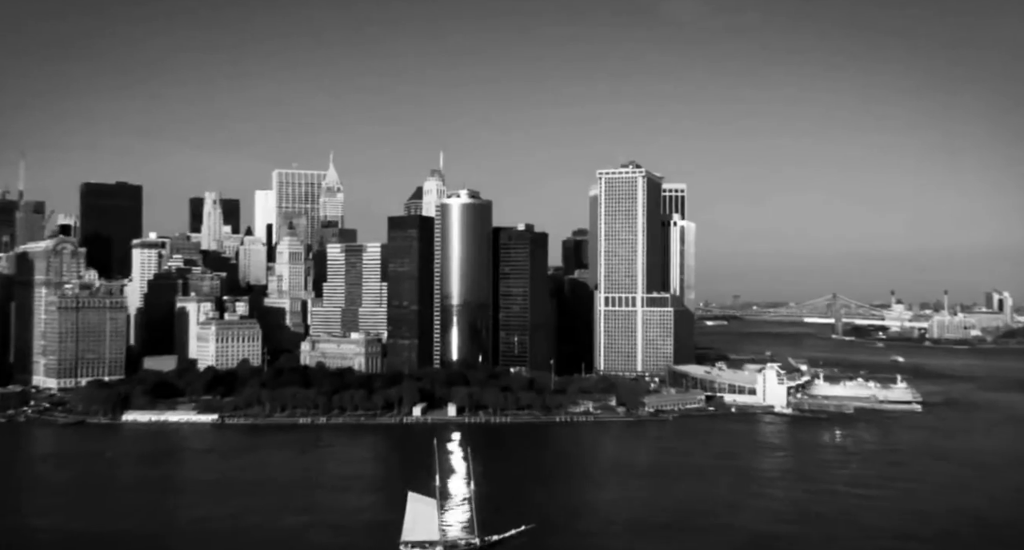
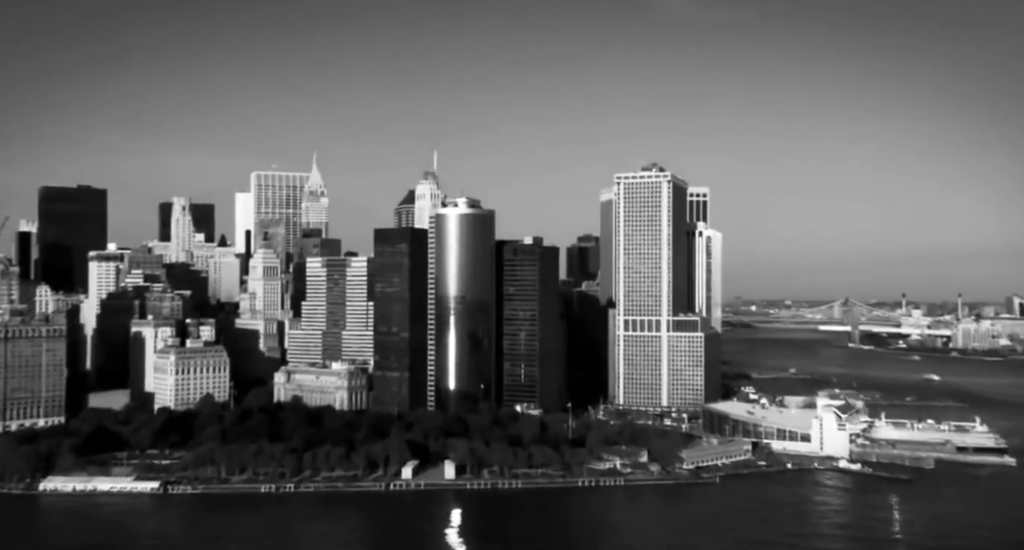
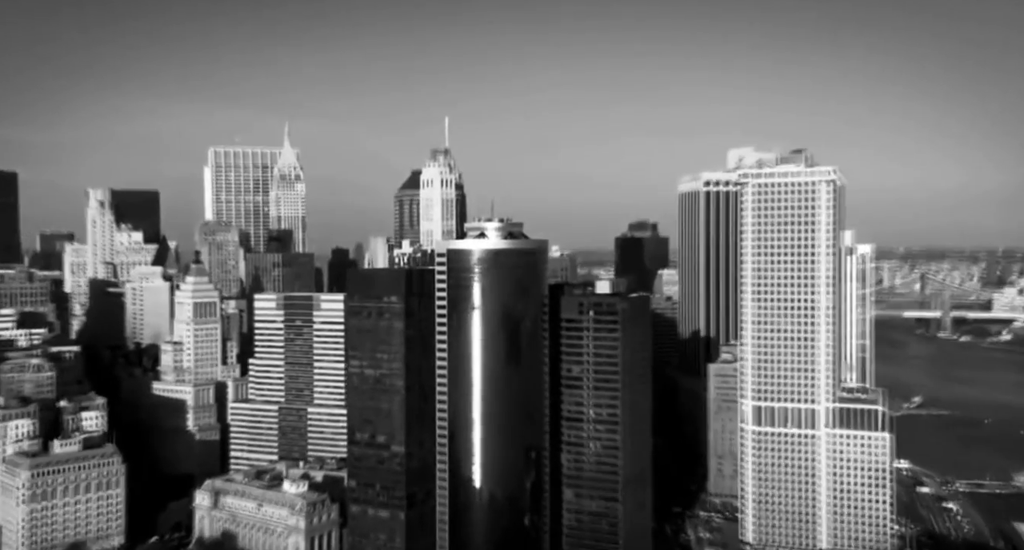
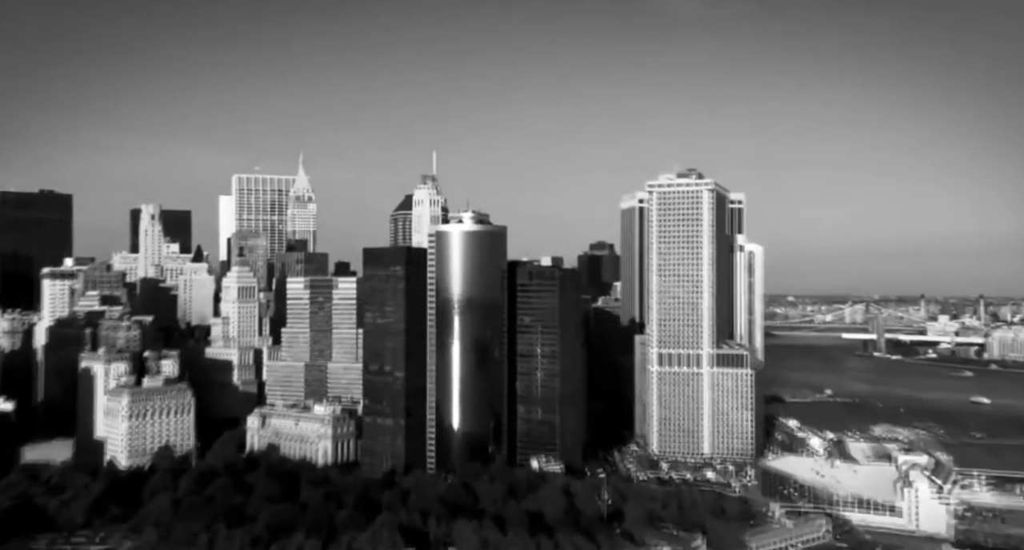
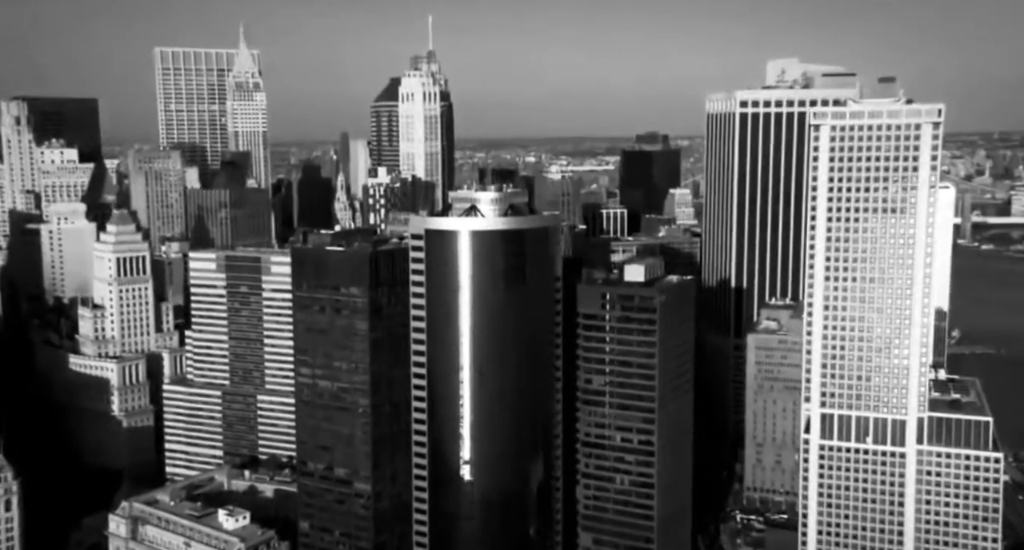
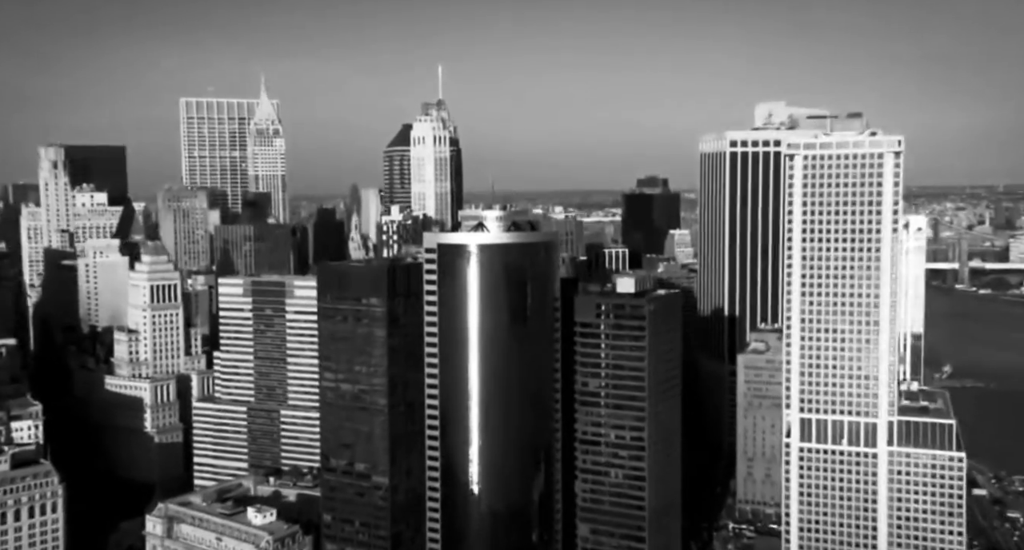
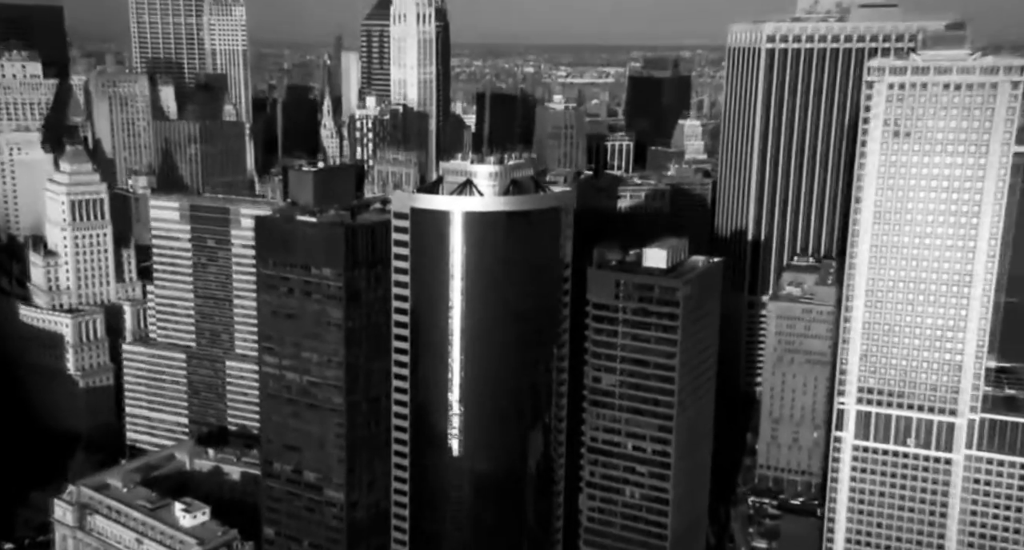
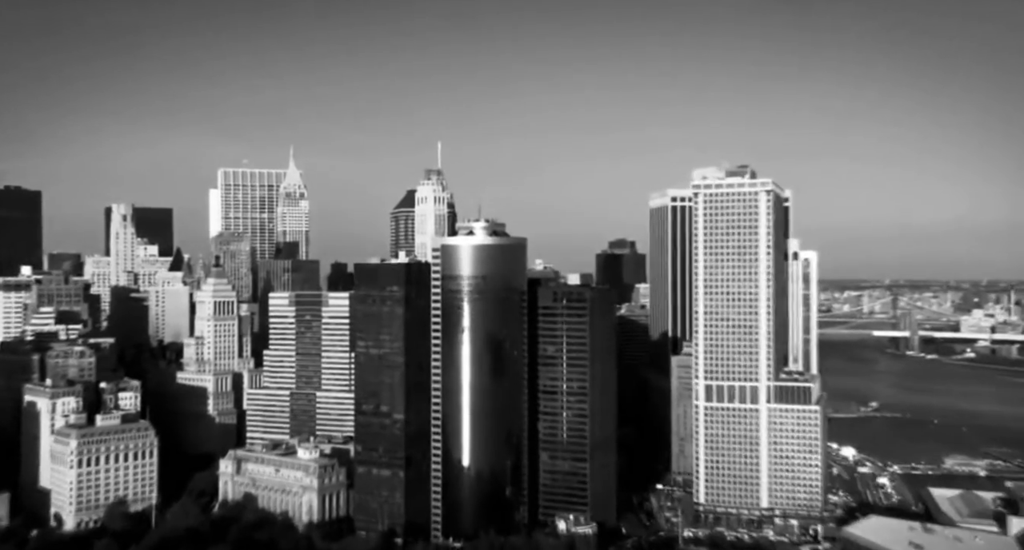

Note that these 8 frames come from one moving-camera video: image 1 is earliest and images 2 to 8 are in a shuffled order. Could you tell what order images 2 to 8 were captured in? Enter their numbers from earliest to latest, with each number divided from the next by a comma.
2, 4, 8, 3, 6, 5, 7
